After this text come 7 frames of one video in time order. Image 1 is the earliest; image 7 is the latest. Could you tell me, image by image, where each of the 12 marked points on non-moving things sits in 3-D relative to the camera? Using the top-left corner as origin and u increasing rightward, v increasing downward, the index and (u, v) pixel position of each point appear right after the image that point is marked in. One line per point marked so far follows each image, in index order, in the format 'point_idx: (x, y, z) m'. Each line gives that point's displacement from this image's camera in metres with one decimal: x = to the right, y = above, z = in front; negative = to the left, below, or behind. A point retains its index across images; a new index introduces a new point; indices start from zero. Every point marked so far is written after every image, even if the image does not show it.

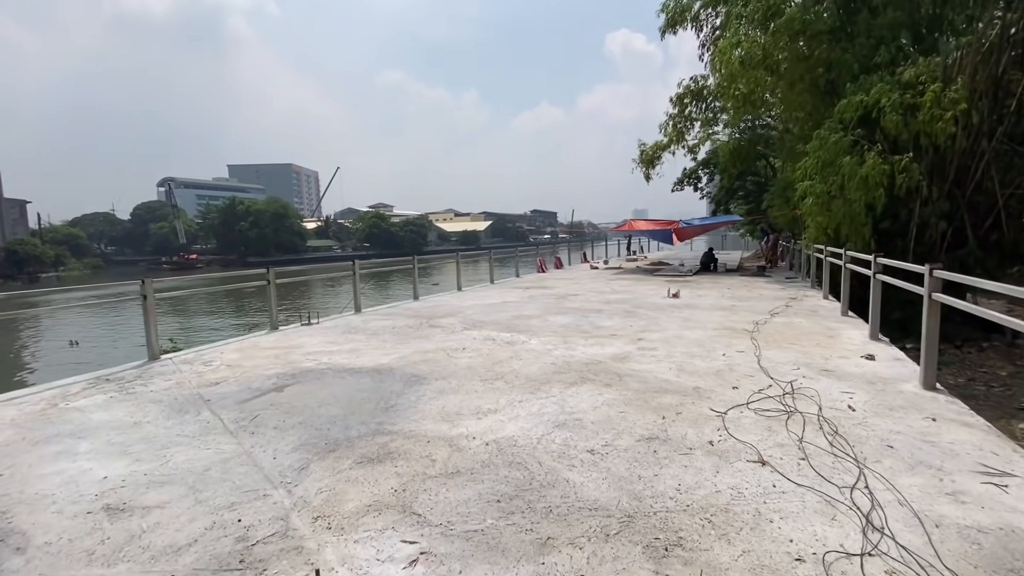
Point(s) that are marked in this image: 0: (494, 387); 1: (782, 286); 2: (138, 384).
0: (-0.1, -0.8, +3.7) m
1: (+5.7, 0.0, +10.1) m
2: (-3.3, -0.9, +4.2) m
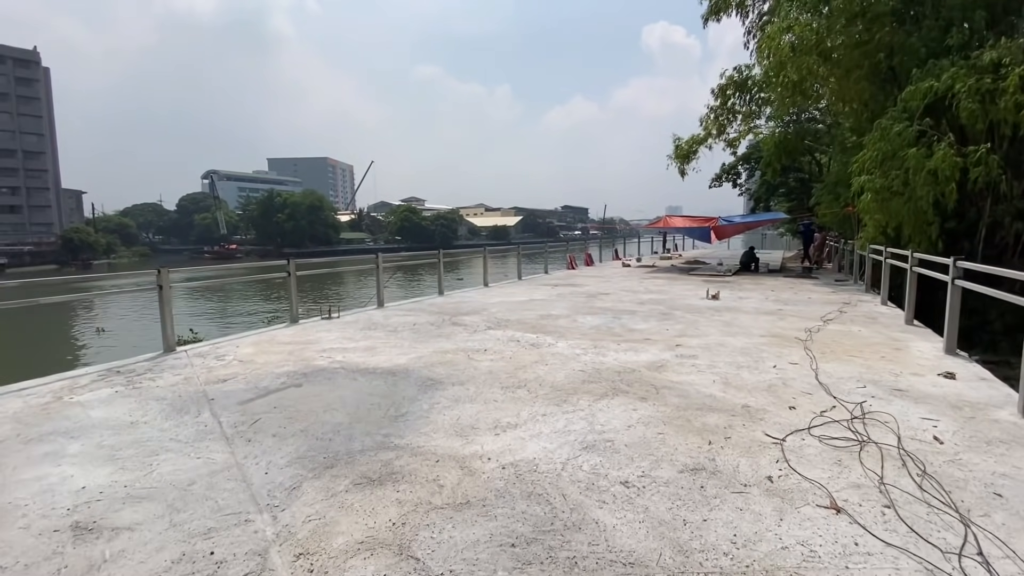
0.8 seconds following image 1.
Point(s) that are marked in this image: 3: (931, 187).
0: (0.0, -0.8, +3.4) m
1: (+6.3, 0.0, +9.4) m
2: (-3.1, -0.8, +4.1) m
3: (+6.4, +1.5, +7.3) m
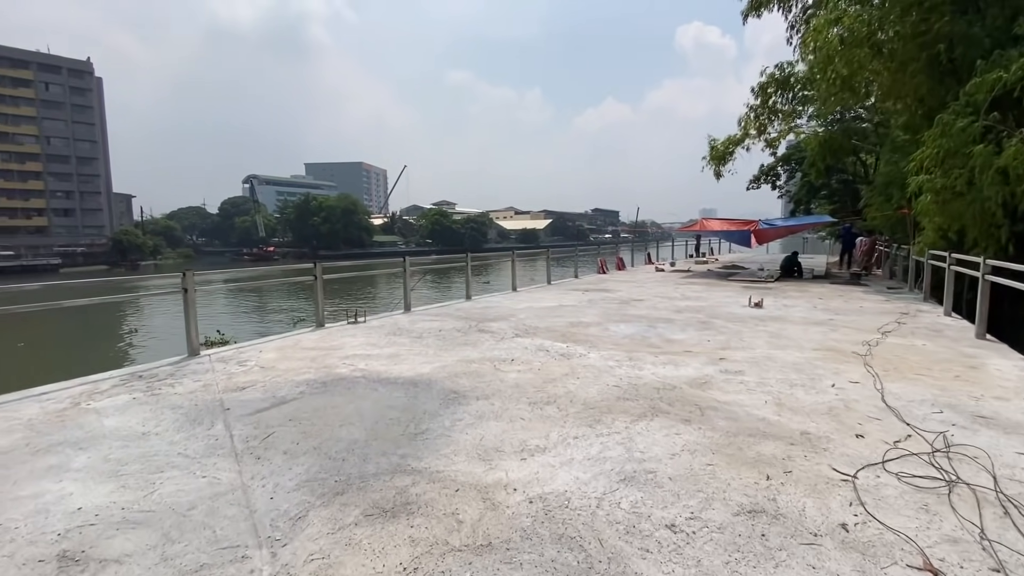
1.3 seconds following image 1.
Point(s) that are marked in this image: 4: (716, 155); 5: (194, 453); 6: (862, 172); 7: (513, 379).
0: (+0.2, -0.8, +3.1) m
1: (+6.8, -0.2, +8.7) m
2: (-2.9, -0.8, +4.0) m
3: (+6.8, +1.4, +6.7) m
4: (+7.6, +5.0, +18.0) m
5: (-1.8, -0.9, +2.7) m
6: (+13.8, +4.6, +18.9) m
7: (0.0, -0.7, +3.8) m
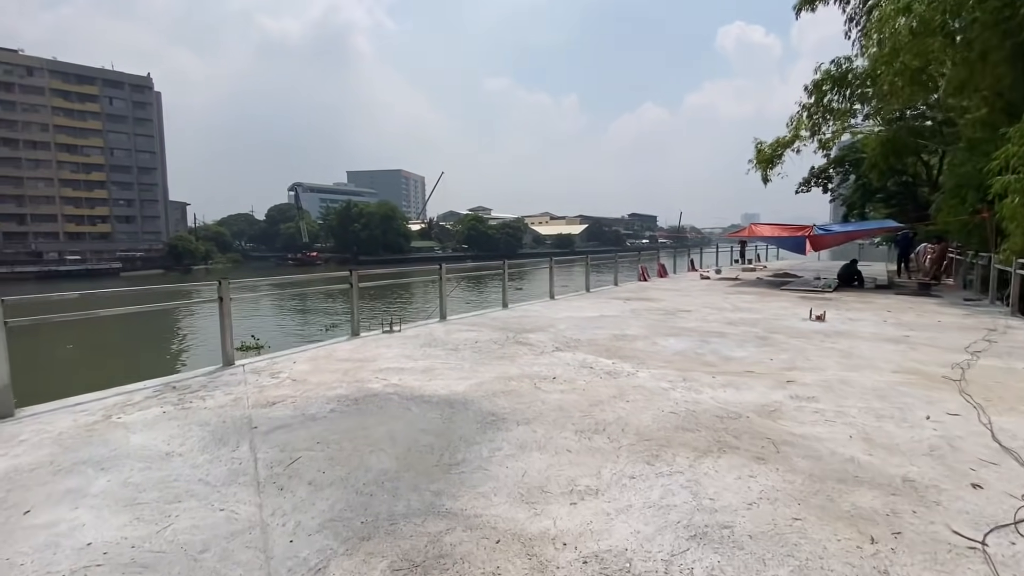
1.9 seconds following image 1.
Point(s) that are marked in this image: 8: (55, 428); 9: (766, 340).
0: (+0.5, -0.9, +2.8) m
1: (+7.5, -0.4, +7.9) m
2: (-2.5, -0.9, +3.9) m
3: (+7.3, +1.2, +5.9) m
4: (+9.0, +4.6, +17.1) m
5: (-1.5, -1.0, +2.5) m
6: (+15.2, +4.2, +17.6) m
7: (+0.3, -0.8, +3.5) m
8: (-3.1, -0.9, +3.2) m
9: (+2.9, -0.6, +5.6) m
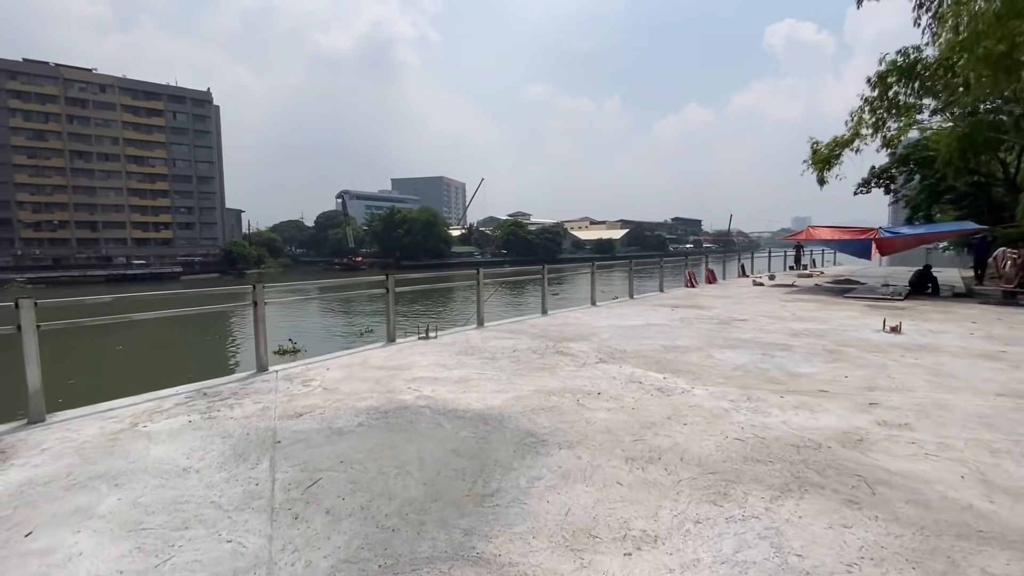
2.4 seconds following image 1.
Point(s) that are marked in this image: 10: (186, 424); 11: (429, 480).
0: (+0.7, -0.9, +2.4) m
1: (+8.1, -0.5, +7.0) m
2: (-2.2, -0.9, +3.7) m
3: (+7.8, +1.1, +4.9) m
4: (+10.4, +4.4, +16.1) m
5: (-1.3, -1.0, +2.3) m
6: (+16.6, +3.9, +16.1) m
7: (+0.6, -0.9, +3.2) m
8: (-2.8, -1.0, +3.1) m
9: (+3.4, -0.7, +5.0) m
10: (-2.3, -0.9, +3.3) m
11: (-0.4, -1.0, +2.4) m
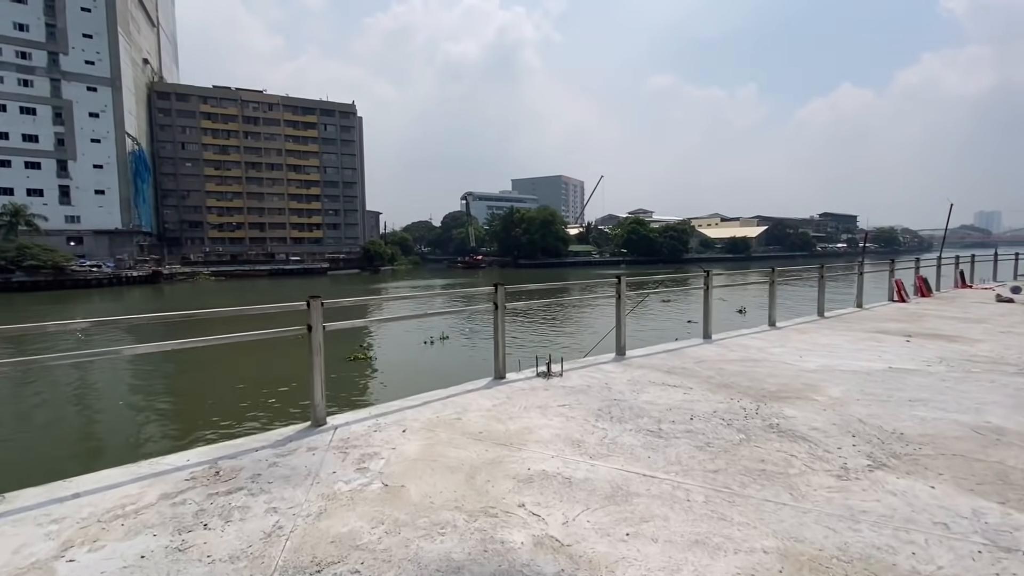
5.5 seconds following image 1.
0: (+1.2, -1.1, +0.3) m
1: (+9.4, -0.9, +2.9) m
2: (-1.3, -1.0, +2.3) m
3: (+8.7, +0.7, +1.0) m
4: (+14.0, +4.0, +11.2) m
5: (-0.8, -1.2, +0.6) m
6: (+20.0, +3.3, +9.7) m
7: (+1.3, -1.1, +1.0) m
8: (-2.1, -1.1, +1.8) m
9: (+4.4, -0.9, +2.1) m
10: (-1.5, -1.1, +1.9) m
11: (+0.1, -1.2, +0.6) m
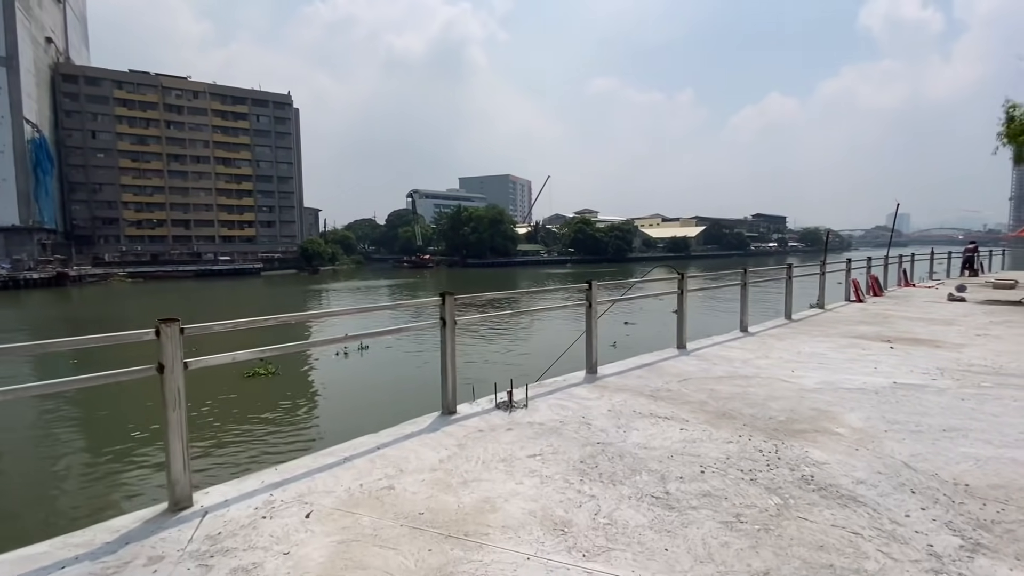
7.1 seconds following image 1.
0: (+1.2, -1.2, -0.5) m
1: (+9.2, -0.9, +3.0) m
2: (-1.5, -1.1, +1.2) m
3: (+8.6, +0.7, +1.1) m
4: (+12.8, +4.0, +11.8) m
5: (-0.8, -1.3, -0.4) m
6: (+18.9, +3.4, +10.9) m
7: (+1.3, -1.1, +0.3) m
8: (-2.1, -1.2, +0.7) m
9: (+4.3, -1.0, +1.7) m
10: (-1.6, -1.2, +0.8) m
11: (+0.2, -1.2, -0.3) m
